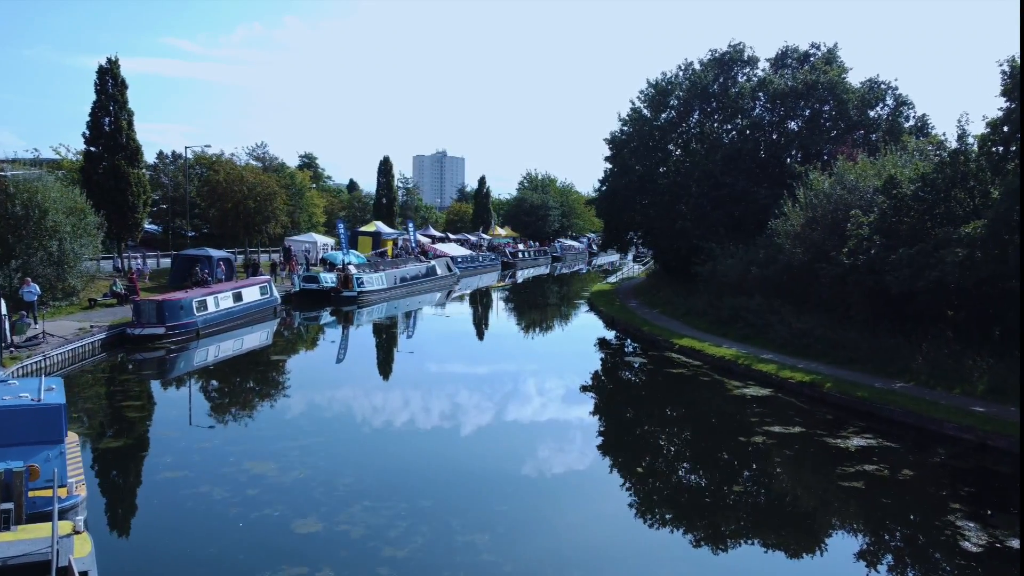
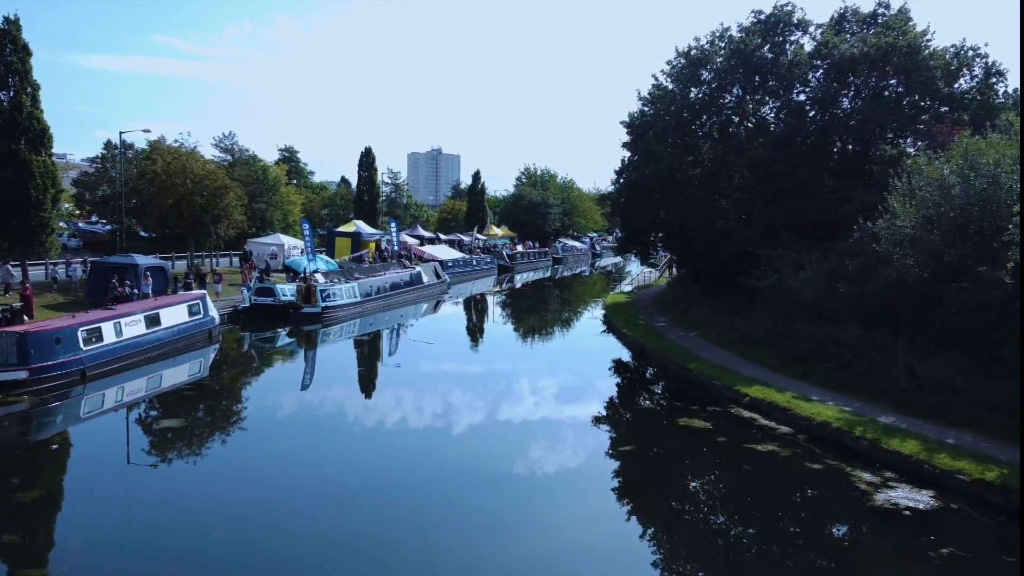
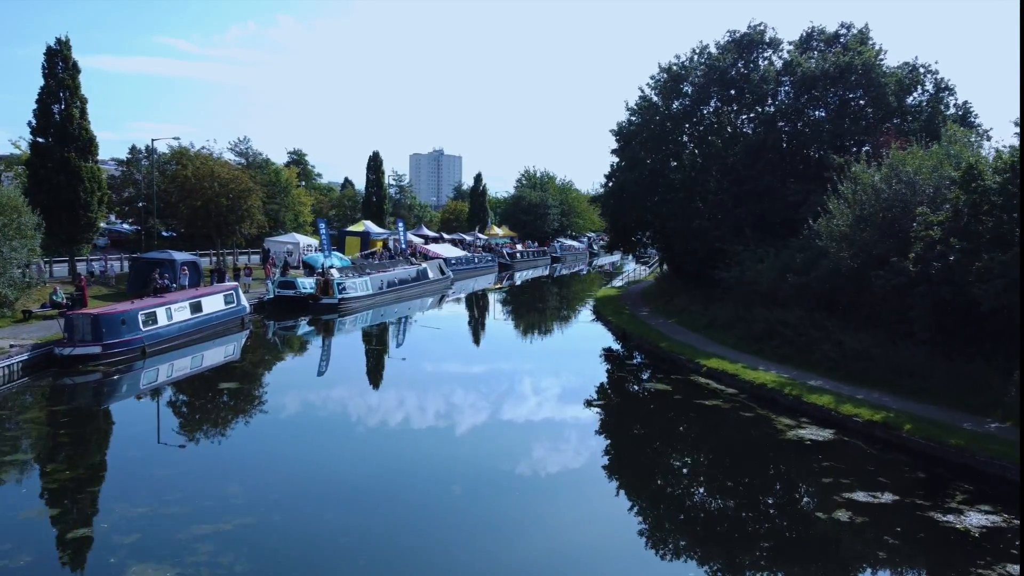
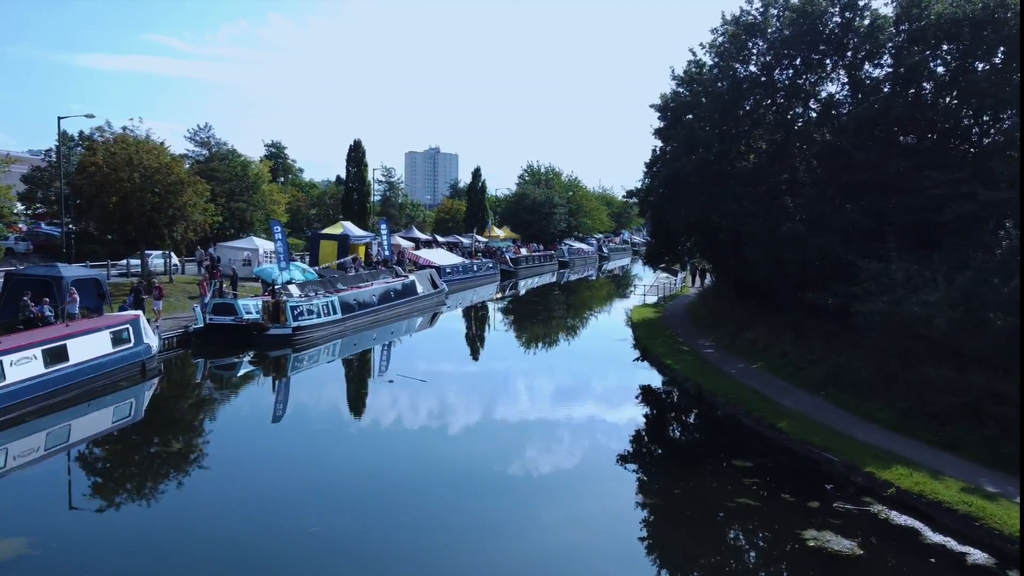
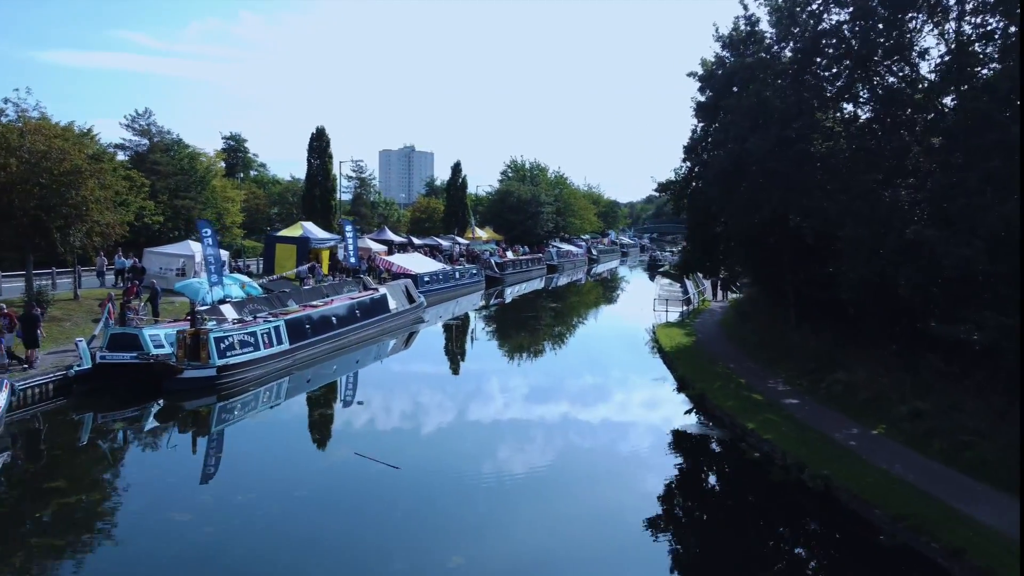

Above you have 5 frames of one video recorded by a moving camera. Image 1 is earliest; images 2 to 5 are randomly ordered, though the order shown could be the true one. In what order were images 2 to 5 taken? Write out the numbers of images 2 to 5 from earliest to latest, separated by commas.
3, 2, 4, 5
